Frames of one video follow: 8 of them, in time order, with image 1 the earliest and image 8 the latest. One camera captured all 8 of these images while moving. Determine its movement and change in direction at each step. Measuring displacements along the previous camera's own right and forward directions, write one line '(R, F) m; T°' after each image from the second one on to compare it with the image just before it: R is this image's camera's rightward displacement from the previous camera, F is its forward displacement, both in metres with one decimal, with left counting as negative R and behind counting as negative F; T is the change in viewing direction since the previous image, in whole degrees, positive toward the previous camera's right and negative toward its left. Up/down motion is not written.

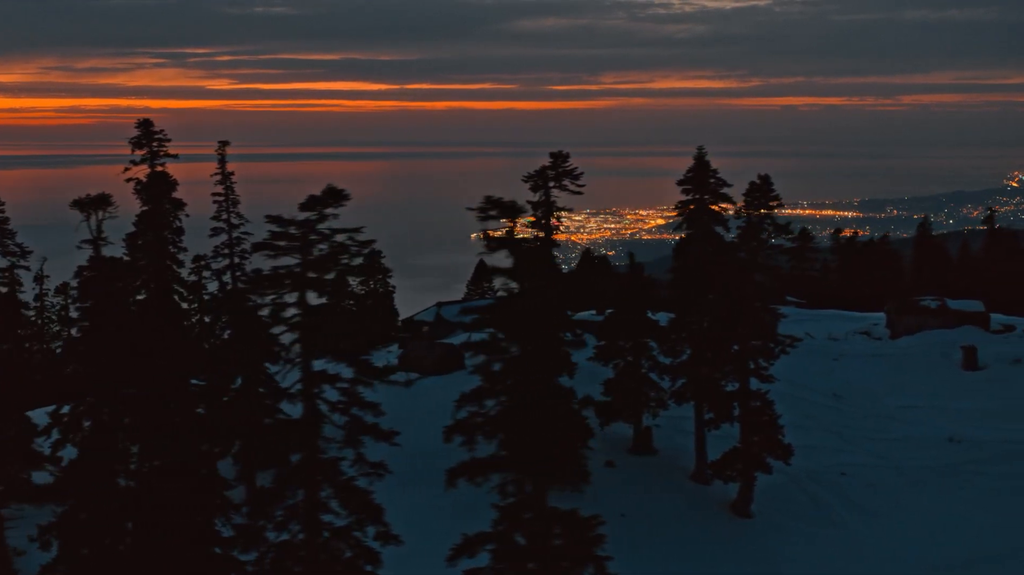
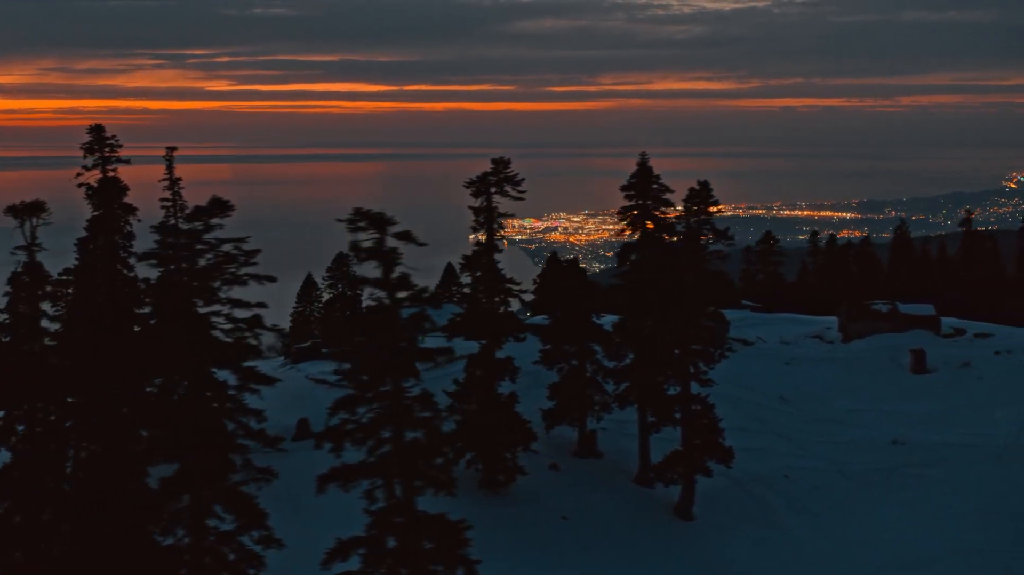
(+1.7, -0.4) m; 0°
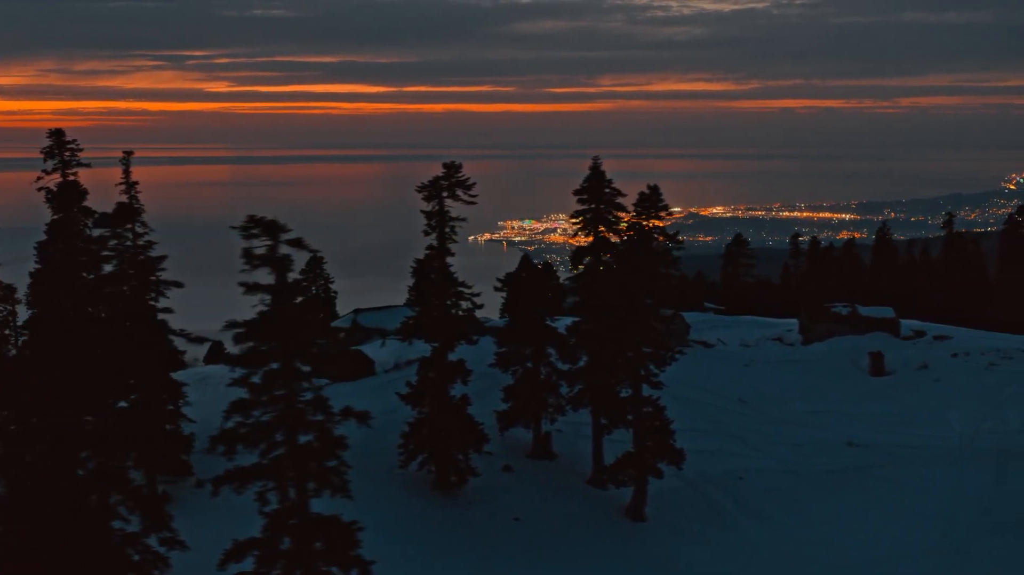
(+1.4, -0.3) m; 0°
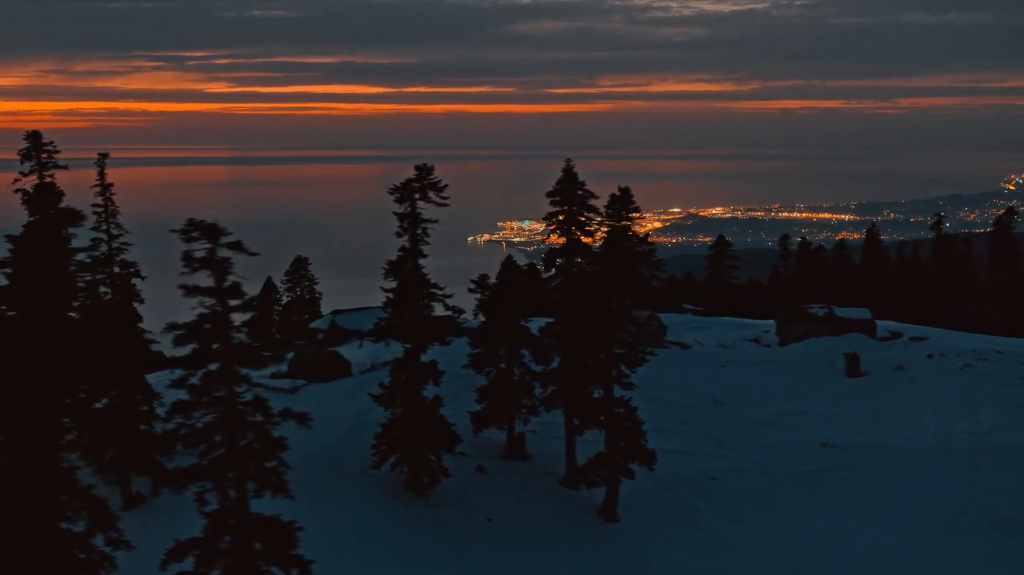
(+0.8, -0.2) m; 0°
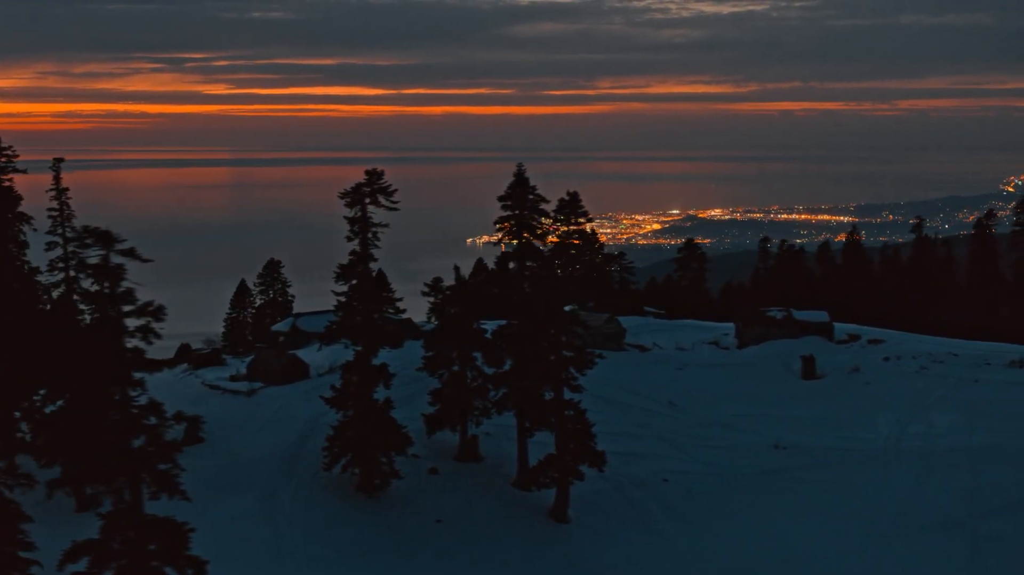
(+1.5, -0.3) m; 0°
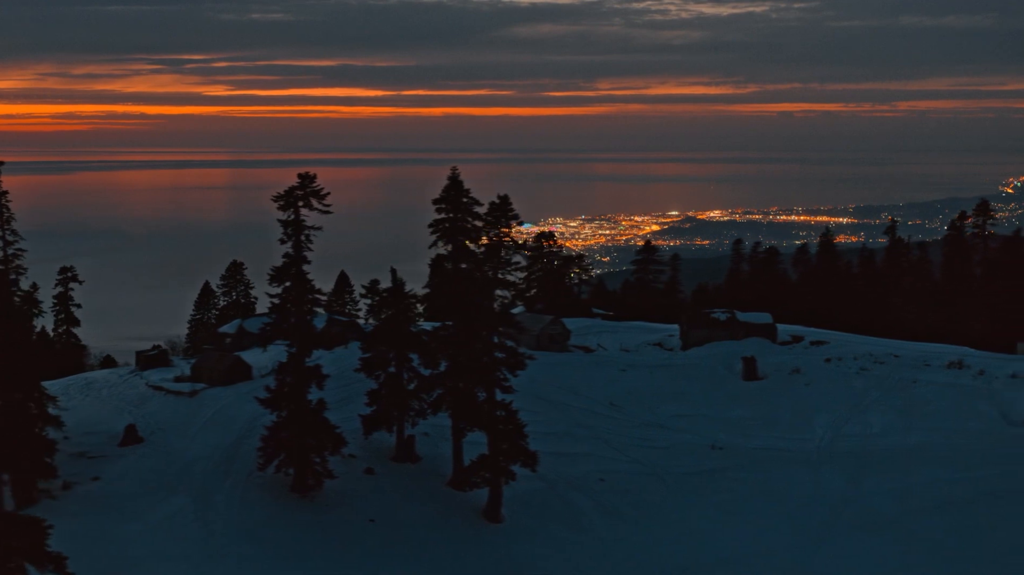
(+2.1, -0.5) m; 0°
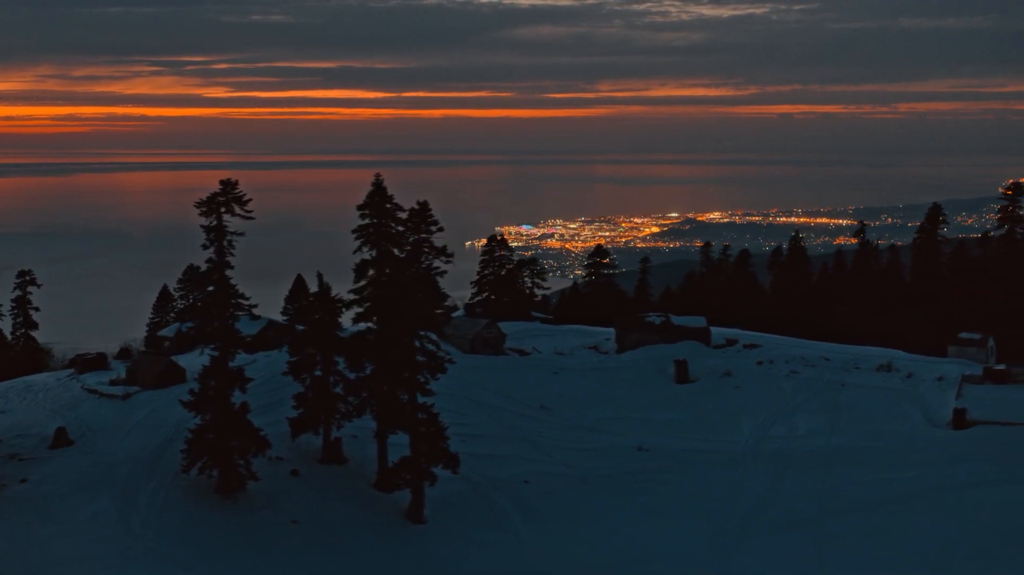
(+2.5, -0.6) m; 0°
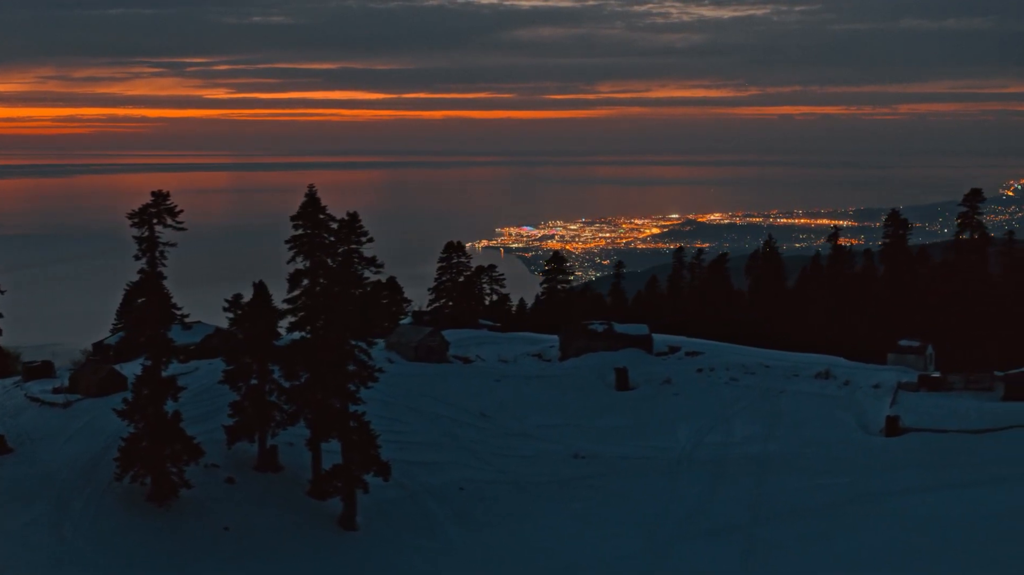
(+2.3, -0.5) m; 0°
